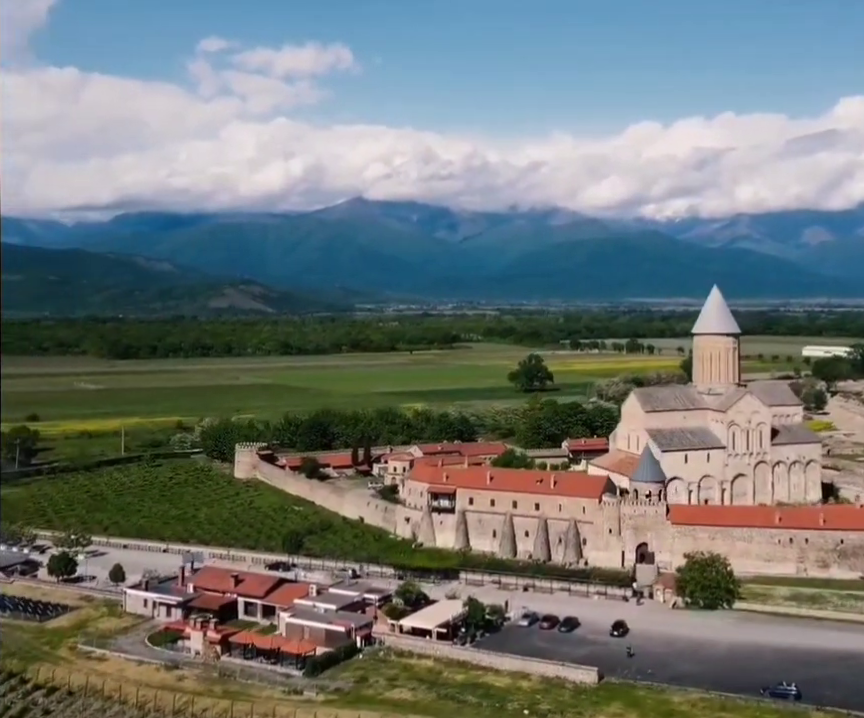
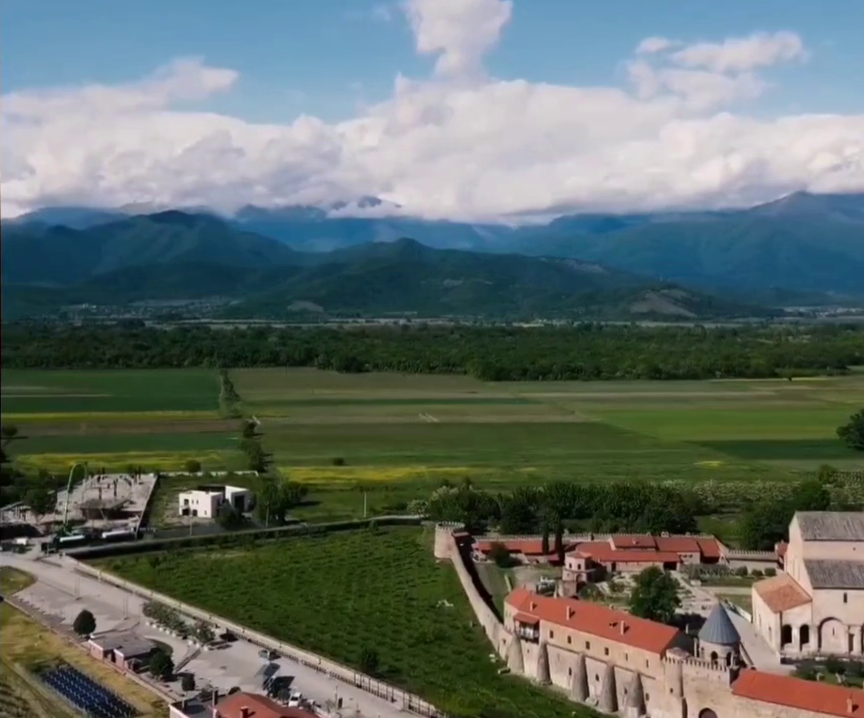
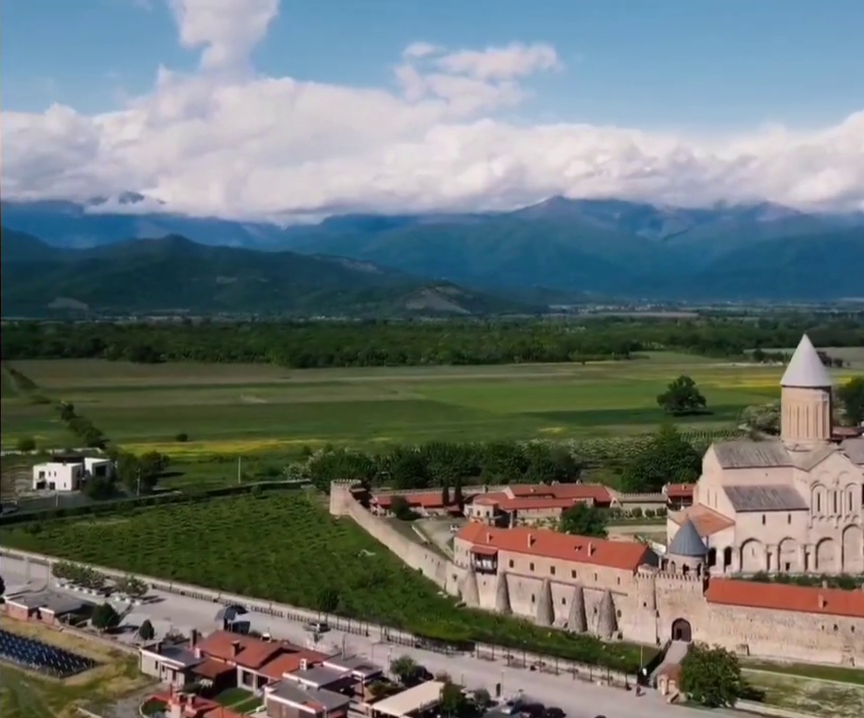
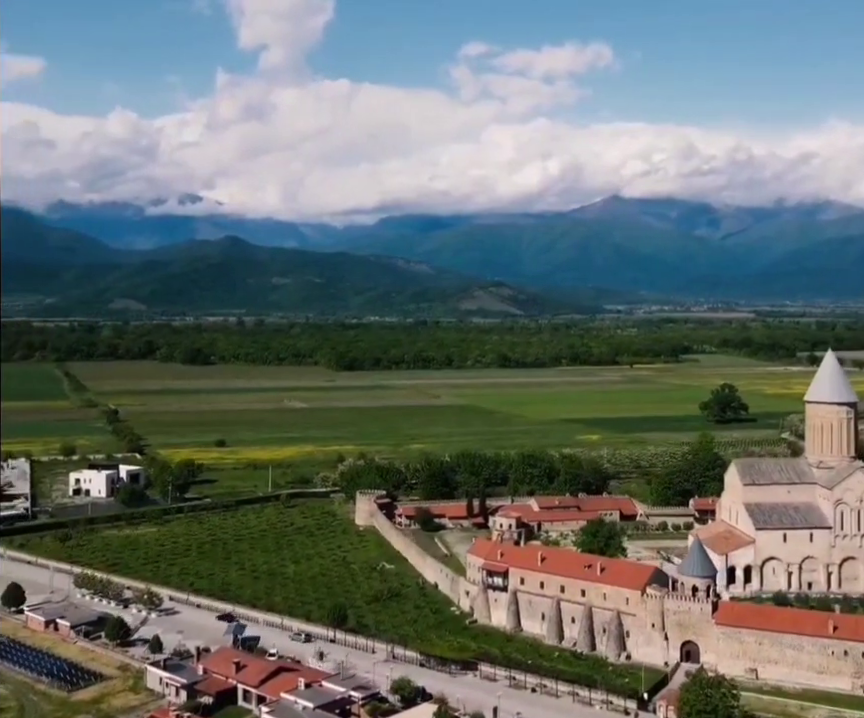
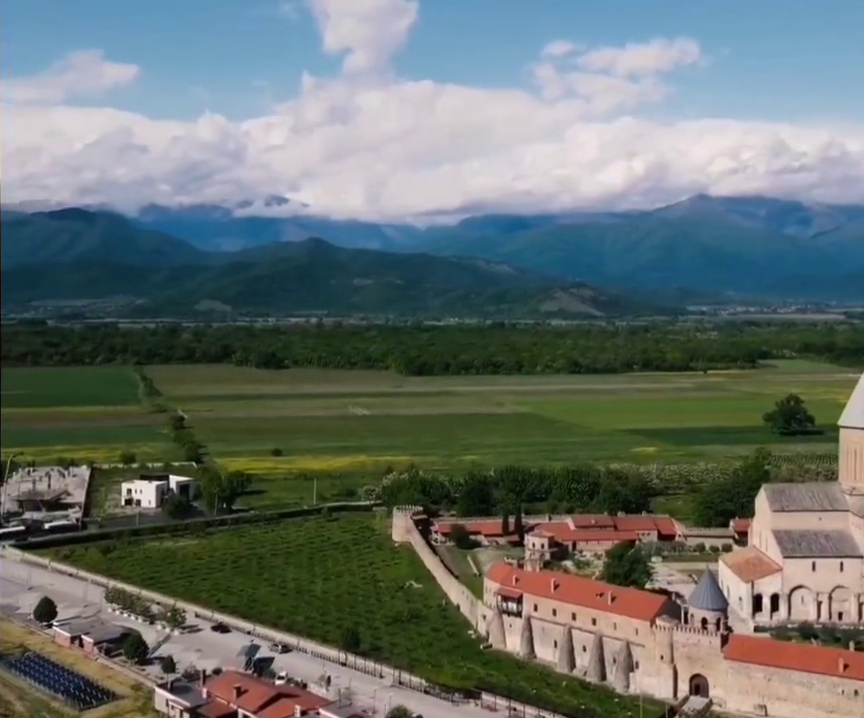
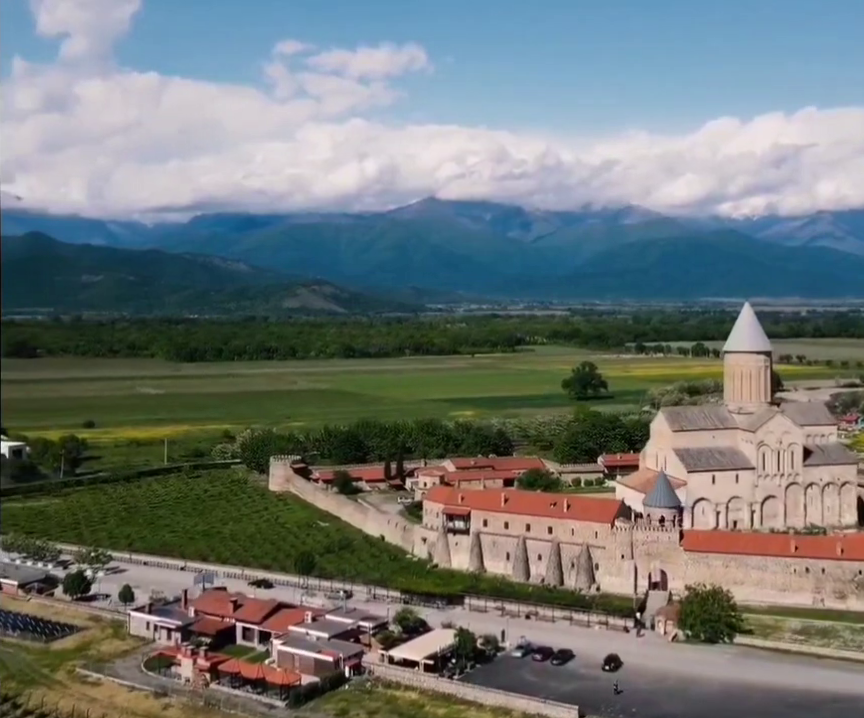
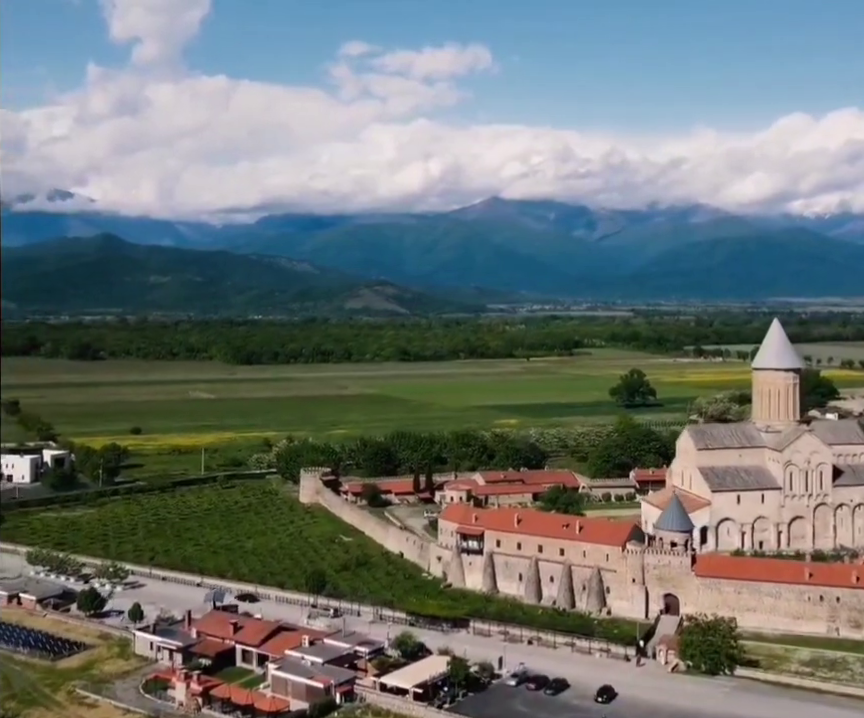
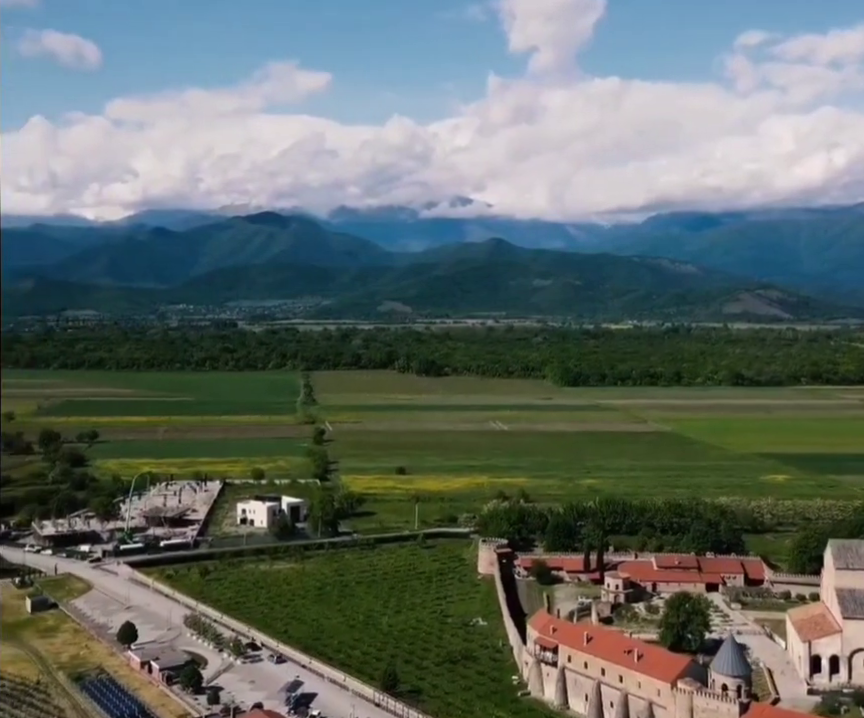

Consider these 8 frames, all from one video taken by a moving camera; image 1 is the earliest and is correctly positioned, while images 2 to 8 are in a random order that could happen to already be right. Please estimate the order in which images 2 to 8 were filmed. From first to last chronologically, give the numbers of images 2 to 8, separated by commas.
6, 7, 3, 4, 5, 2, 8
